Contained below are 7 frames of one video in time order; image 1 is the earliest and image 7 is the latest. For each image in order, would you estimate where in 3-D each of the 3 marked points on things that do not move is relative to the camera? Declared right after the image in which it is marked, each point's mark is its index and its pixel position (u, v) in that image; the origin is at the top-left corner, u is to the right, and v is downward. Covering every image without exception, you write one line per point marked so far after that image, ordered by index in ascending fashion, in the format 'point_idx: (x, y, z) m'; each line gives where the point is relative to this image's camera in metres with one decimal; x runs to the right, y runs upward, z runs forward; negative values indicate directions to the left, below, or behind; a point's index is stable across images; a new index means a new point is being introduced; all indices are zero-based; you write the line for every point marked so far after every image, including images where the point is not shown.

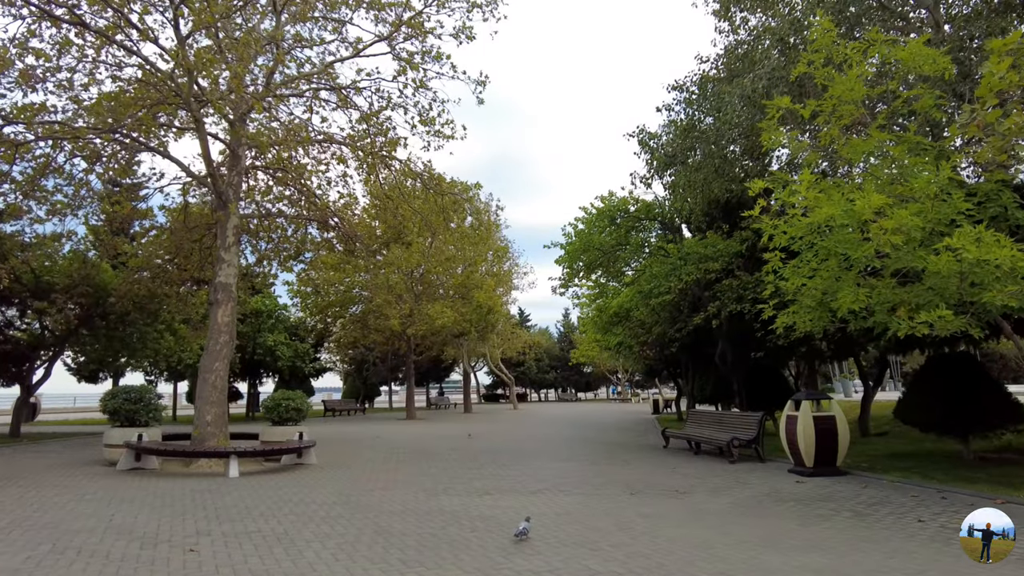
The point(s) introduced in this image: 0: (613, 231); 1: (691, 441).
0: (+2.8, +1.6, +17.5) m
1: (+4.0, -3.4, +14.2) m
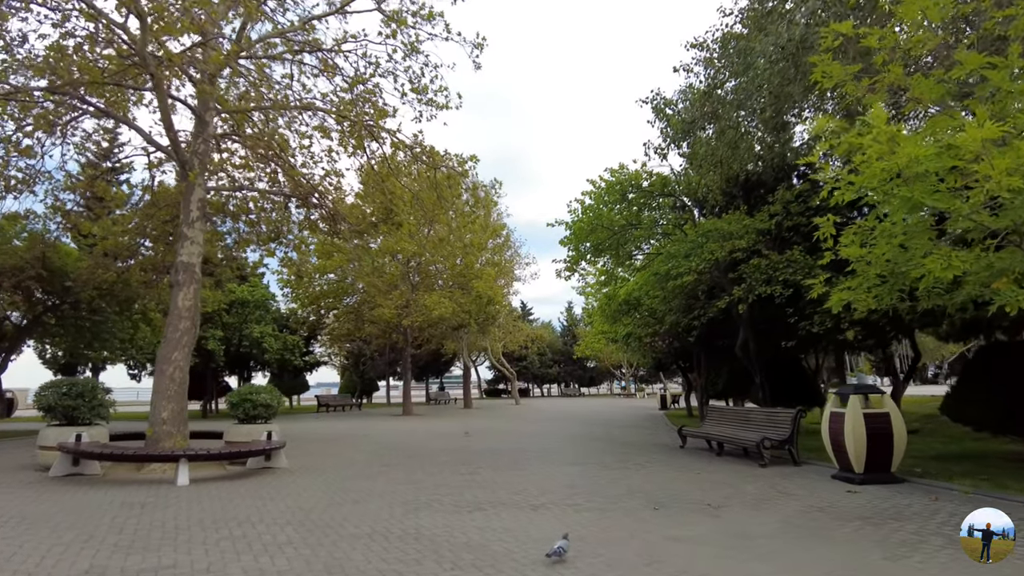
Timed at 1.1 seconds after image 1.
0: (+2.8, +2.0, +16.0) m
1: (+4.0, -3.1, +12.7) m
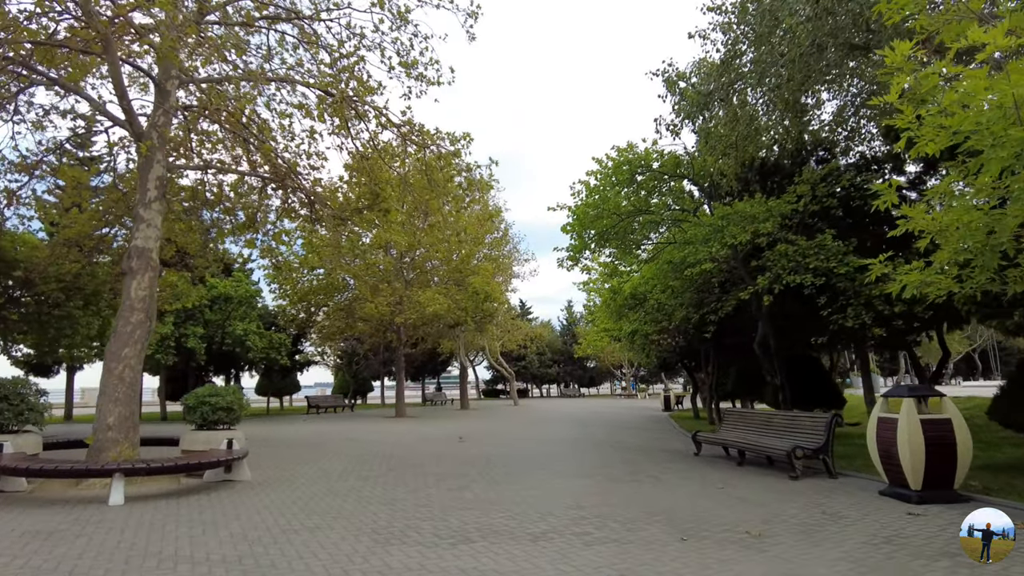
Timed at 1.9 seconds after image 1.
0: (+2.7, +2.2, +14.6) m
1: (+3.9, -2.9, +11.4) m
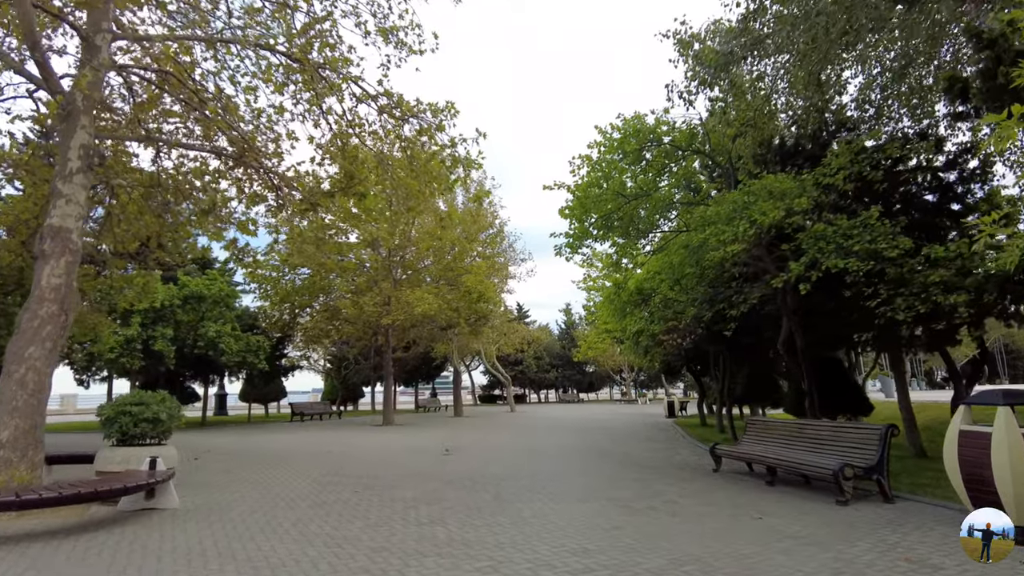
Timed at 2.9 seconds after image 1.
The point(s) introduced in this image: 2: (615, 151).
0: (+2.5, +2.3, +13.0) m
1: (+3.8, -2.7, +9.7) m
2: (+2.1, +2.8, +13.0) m
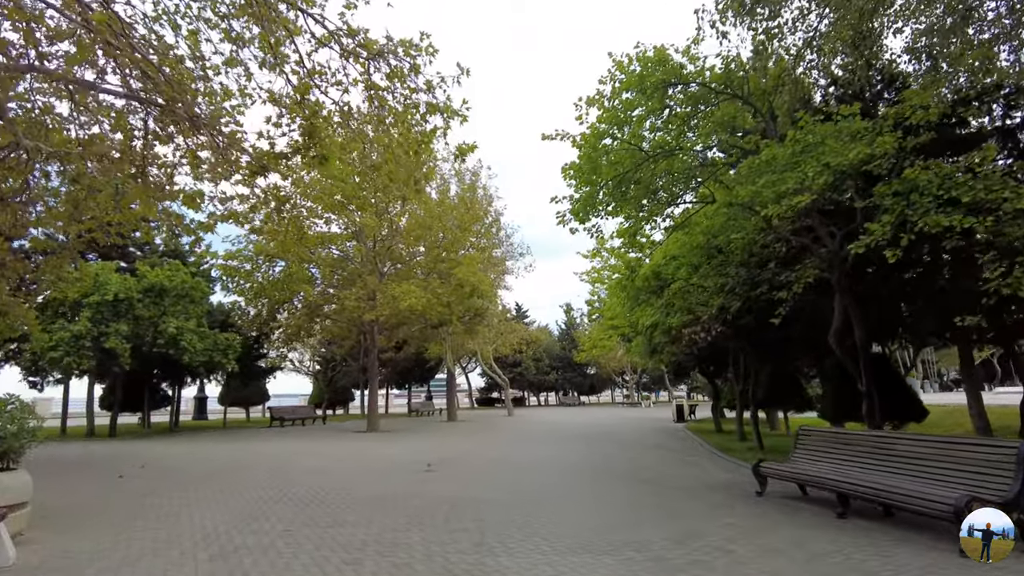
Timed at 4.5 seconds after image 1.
0: (+2.4, +2.6, +10.8) m
1: (+3.6, -2.4, +7.4) m
2: (+2.0, +3.1, +10.7) m
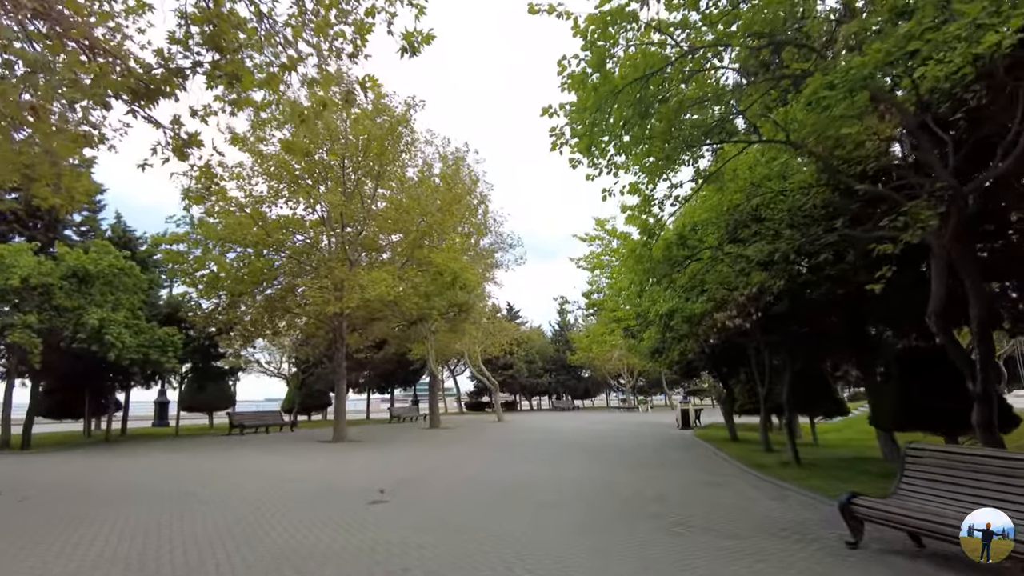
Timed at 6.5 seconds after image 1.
0: (+2.1, +3.1, +7.9) m
1: (+3.4, -1.9, +4.6) m
2: (+1.7, +3.5, +7.8) m
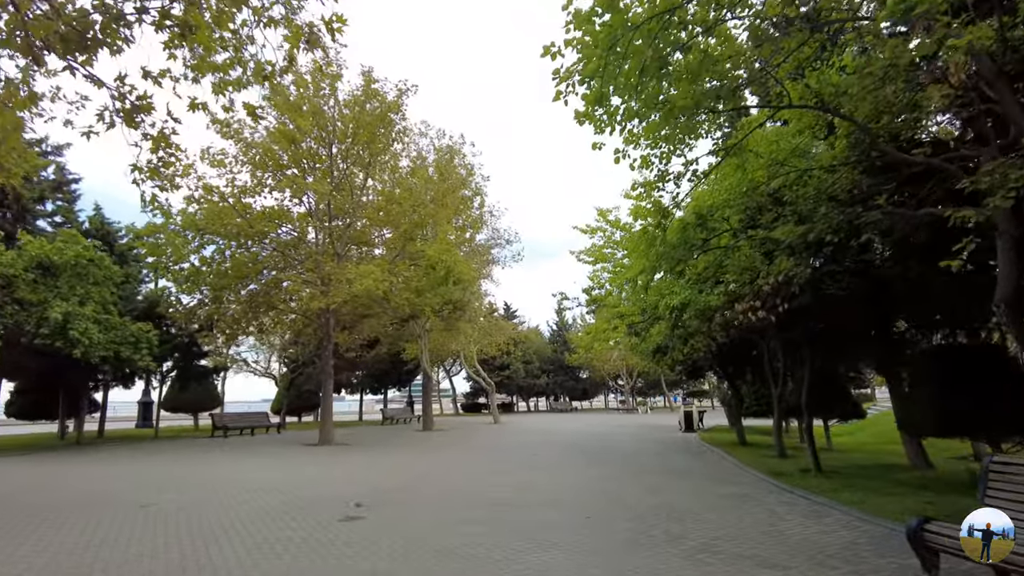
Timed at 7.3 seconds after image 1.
0: (+2.1, +3.3, +6.8) m
1: (+3.4, -1.7, +3.5) m
2: (+1.7, +3.7, +6.7) m
